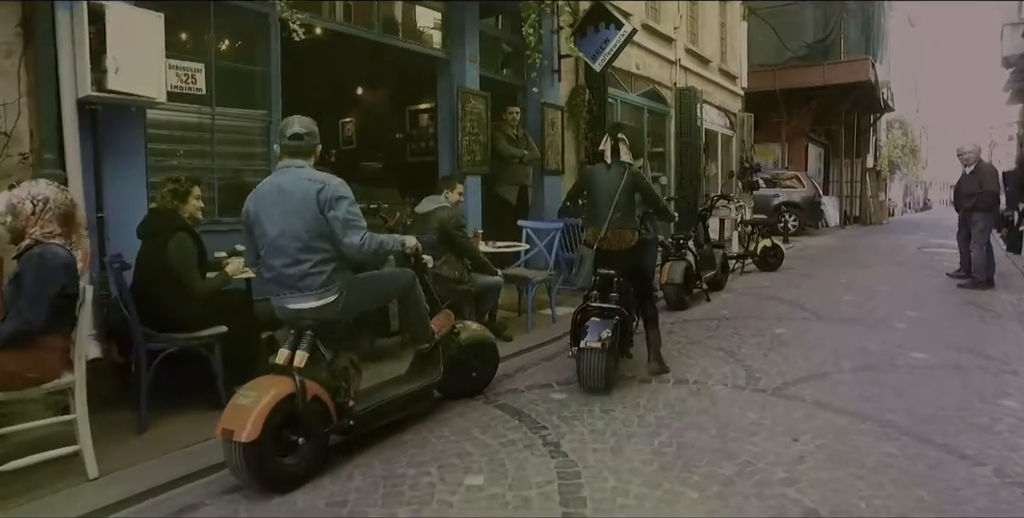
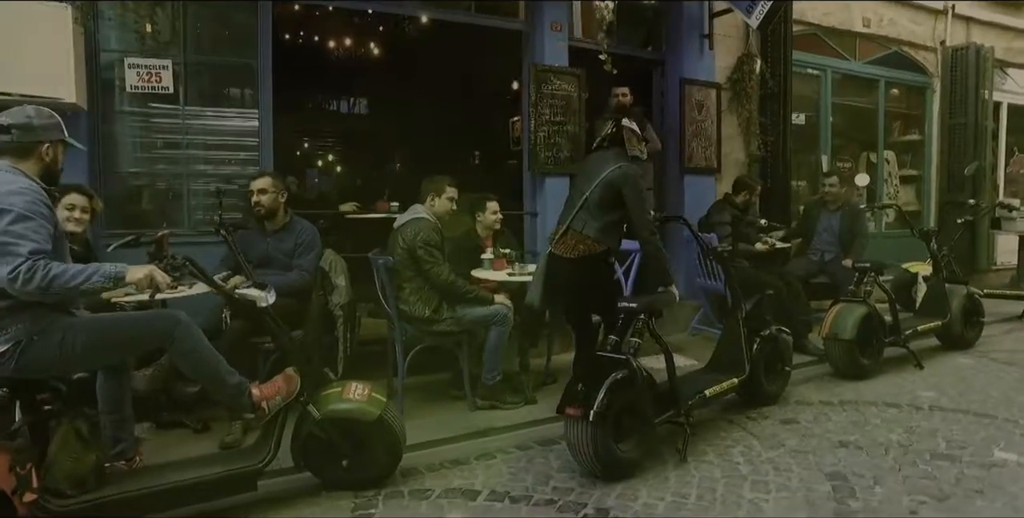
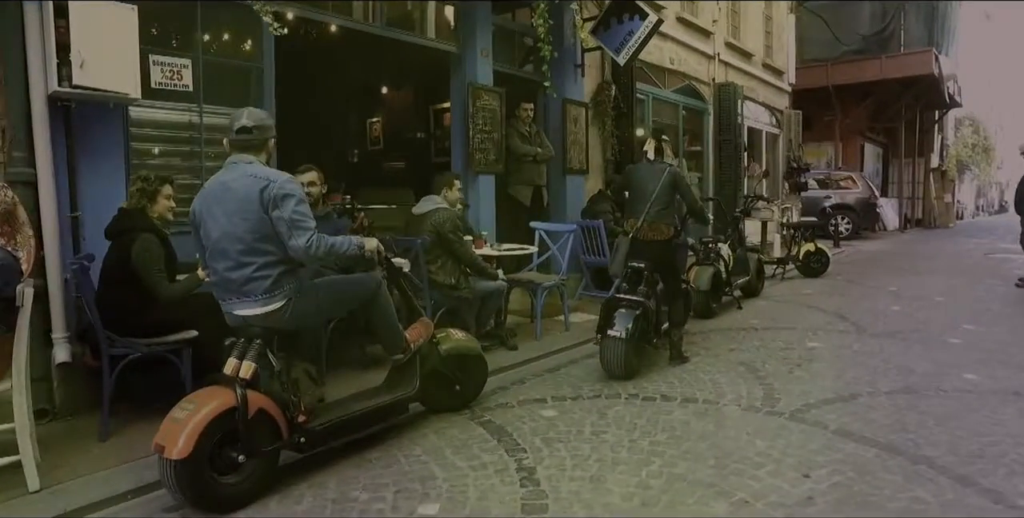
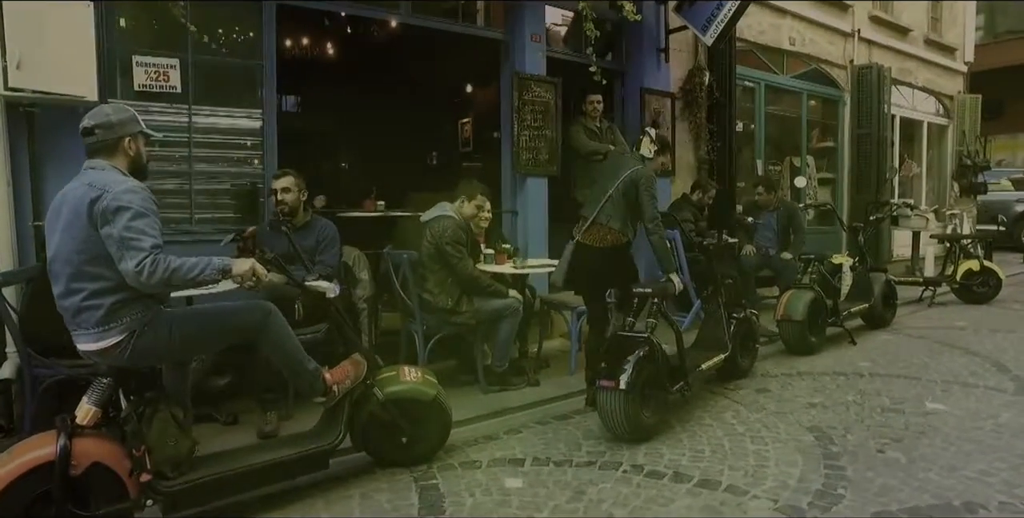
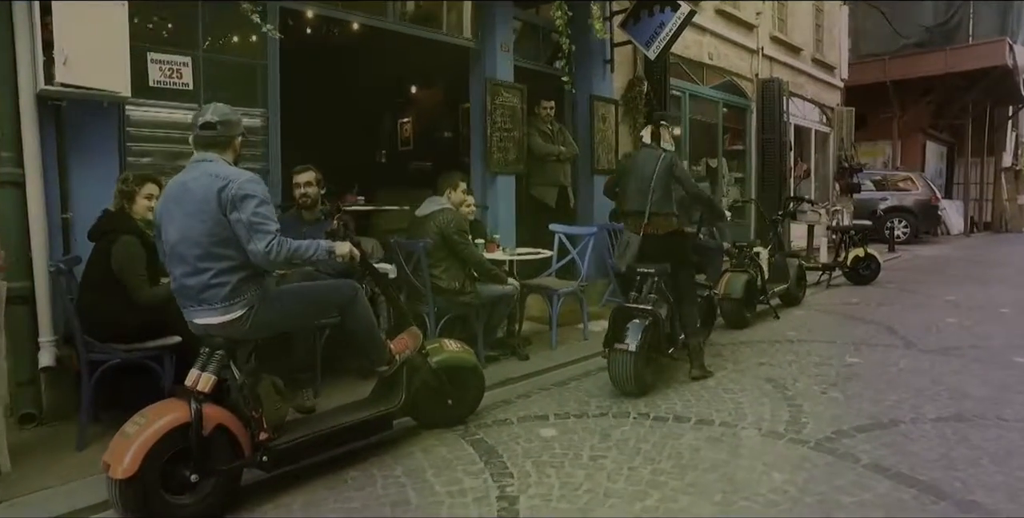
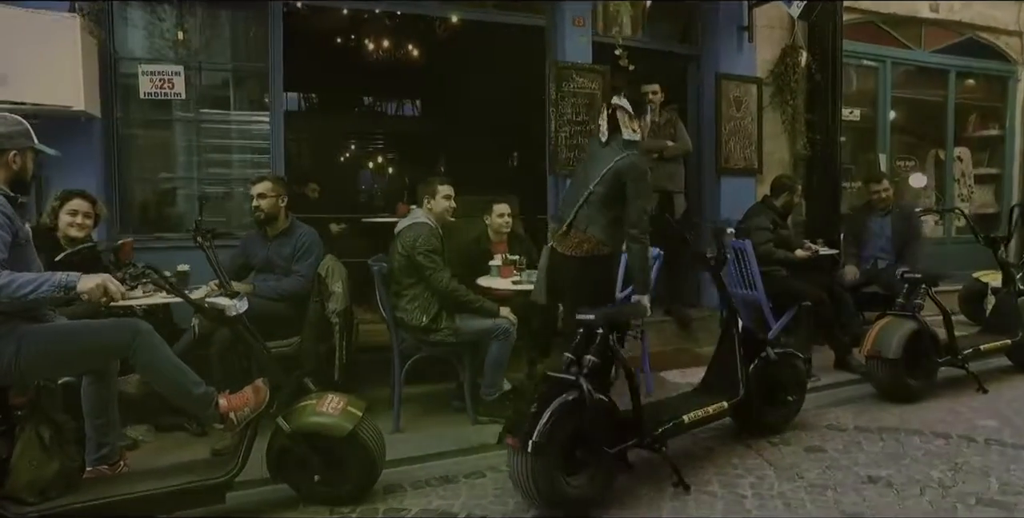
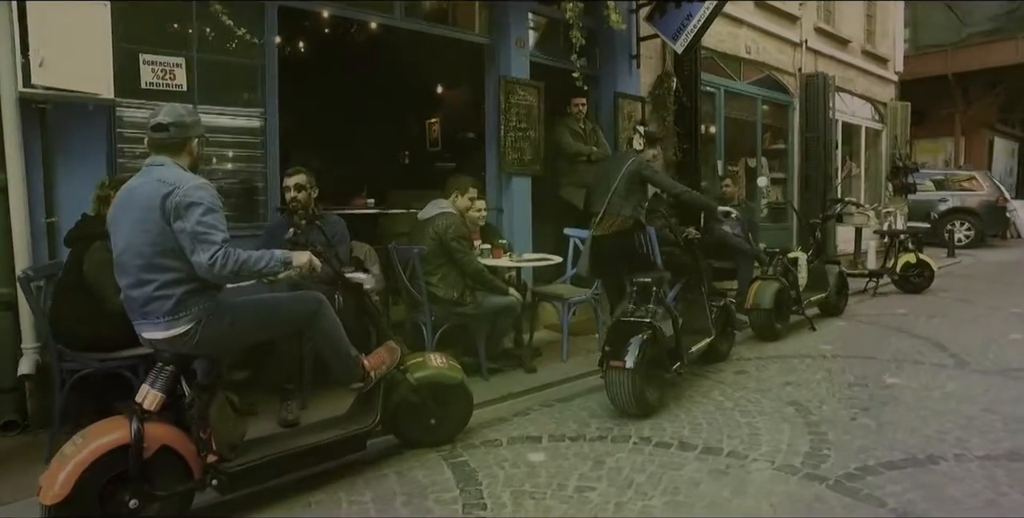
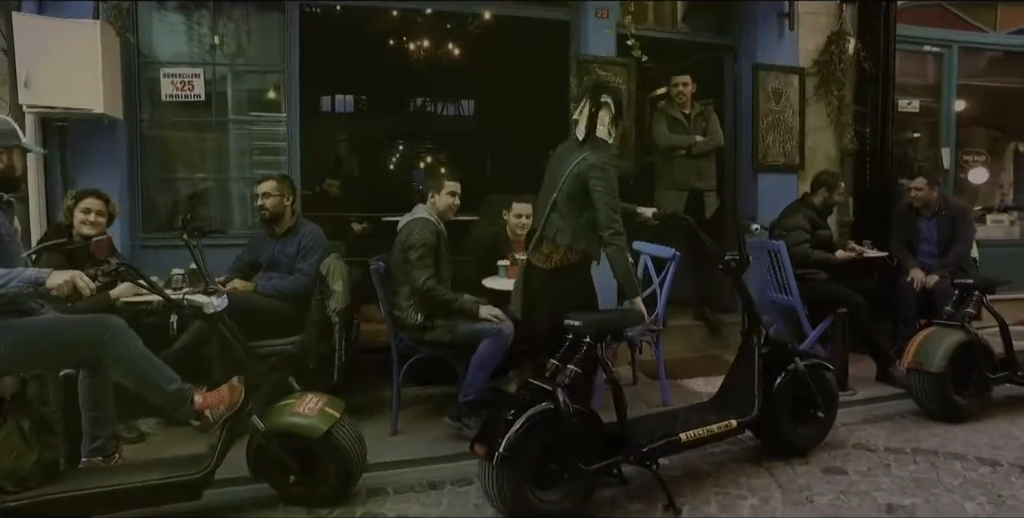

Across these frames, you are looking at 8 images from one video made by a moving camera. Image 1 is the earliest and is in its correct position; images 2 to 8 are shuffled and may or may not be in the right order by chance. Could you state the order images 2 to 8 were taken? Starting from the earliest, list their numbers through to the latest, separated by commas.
3, 5, 7, 4, 2, 6, 8
